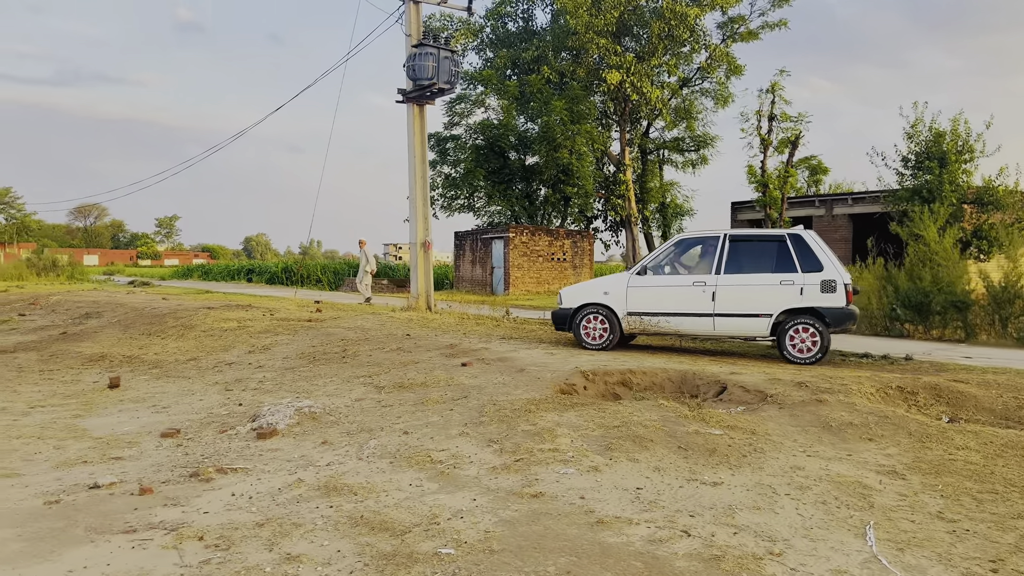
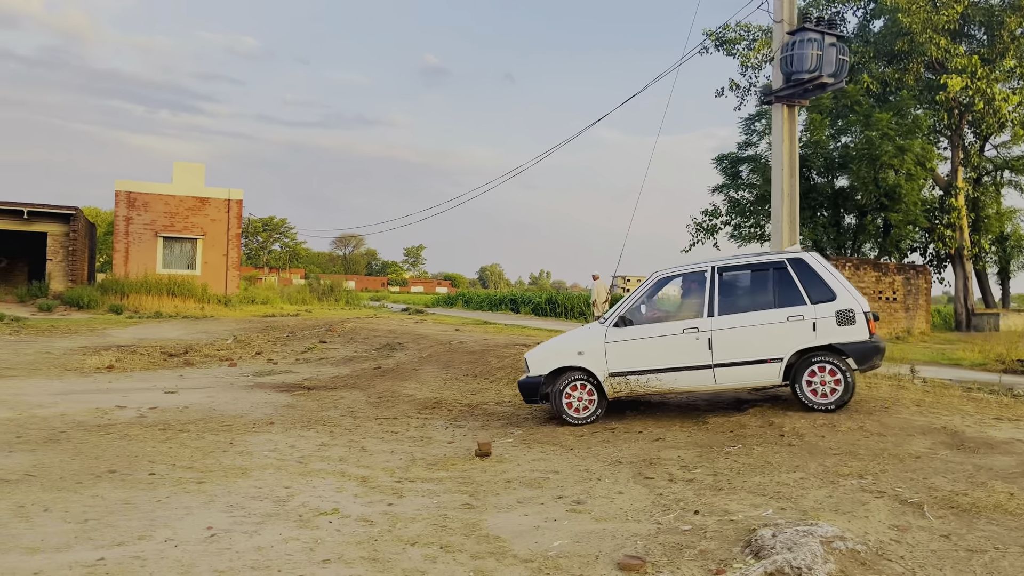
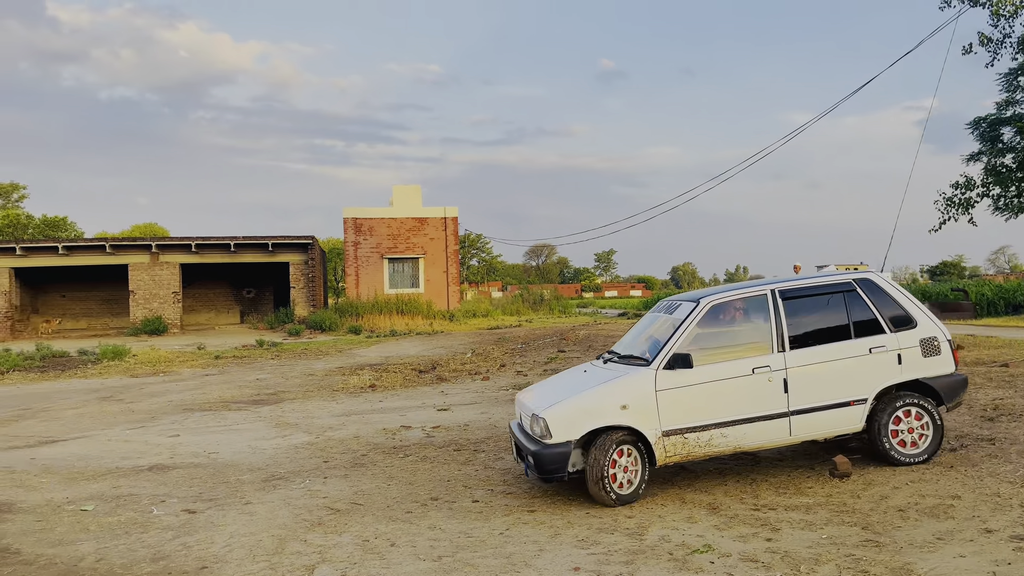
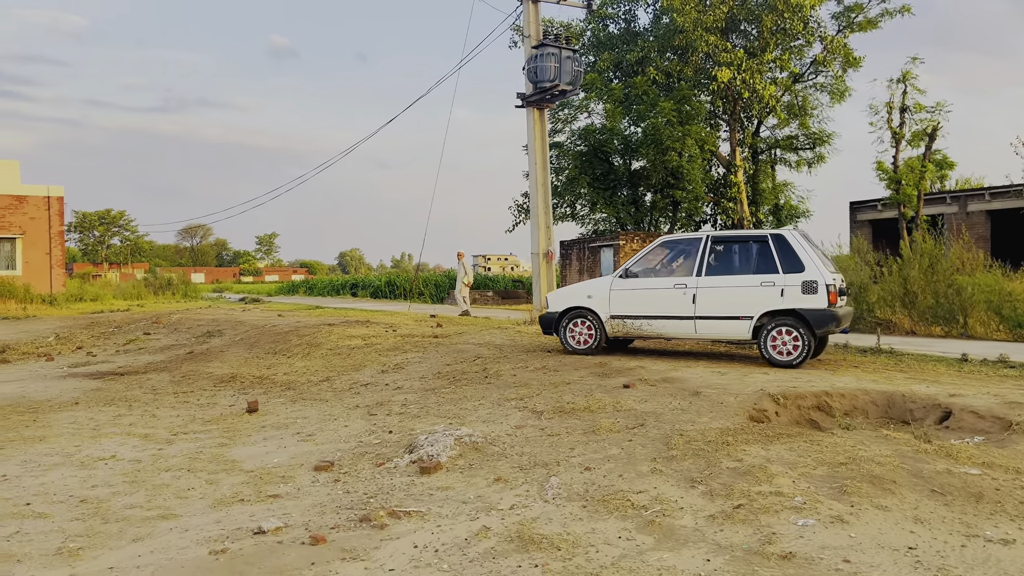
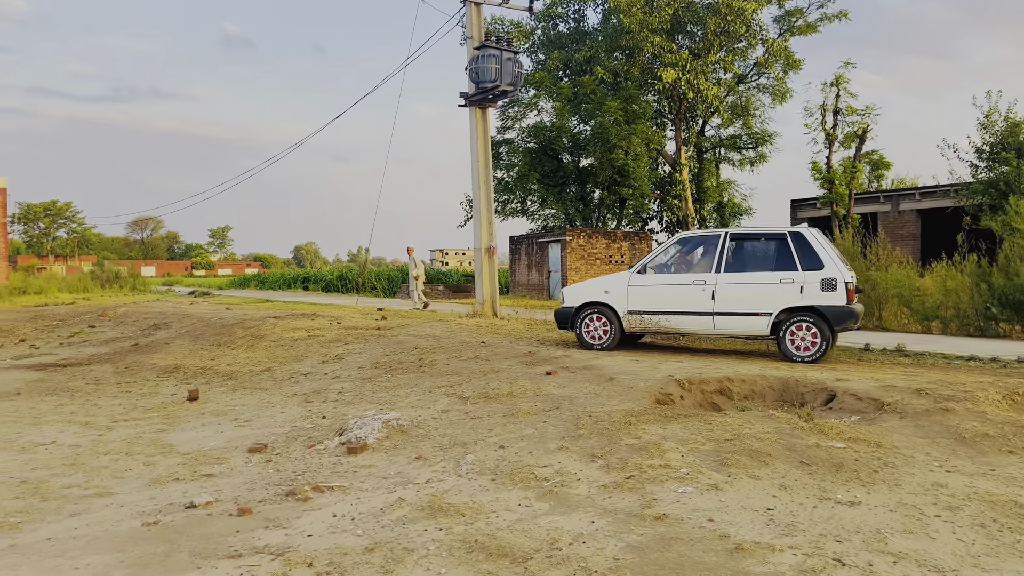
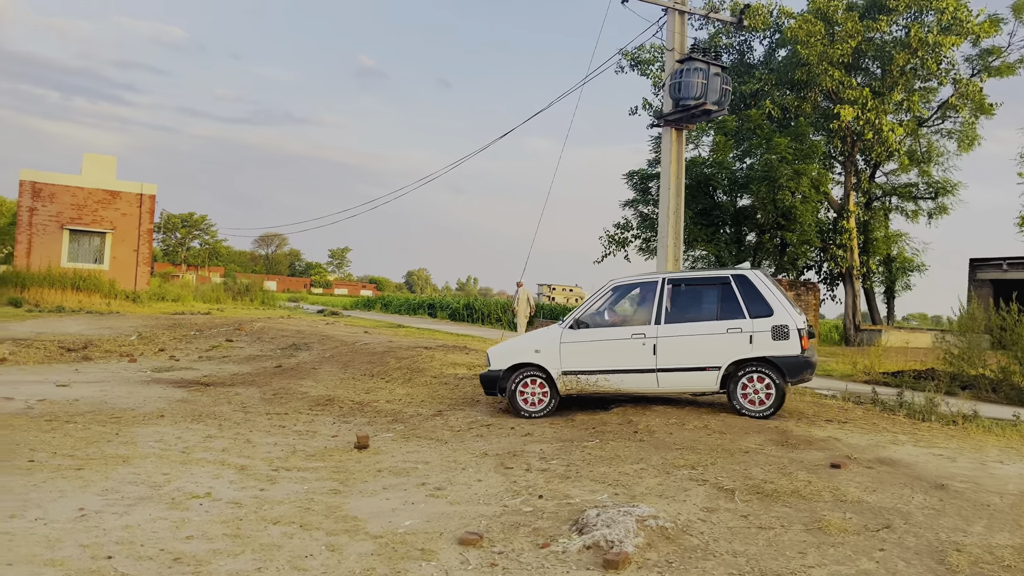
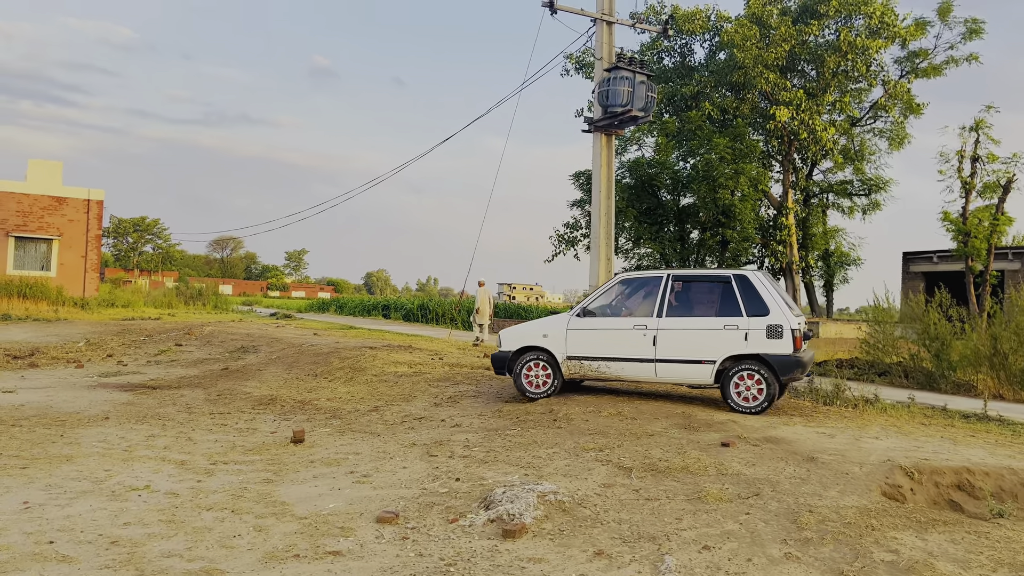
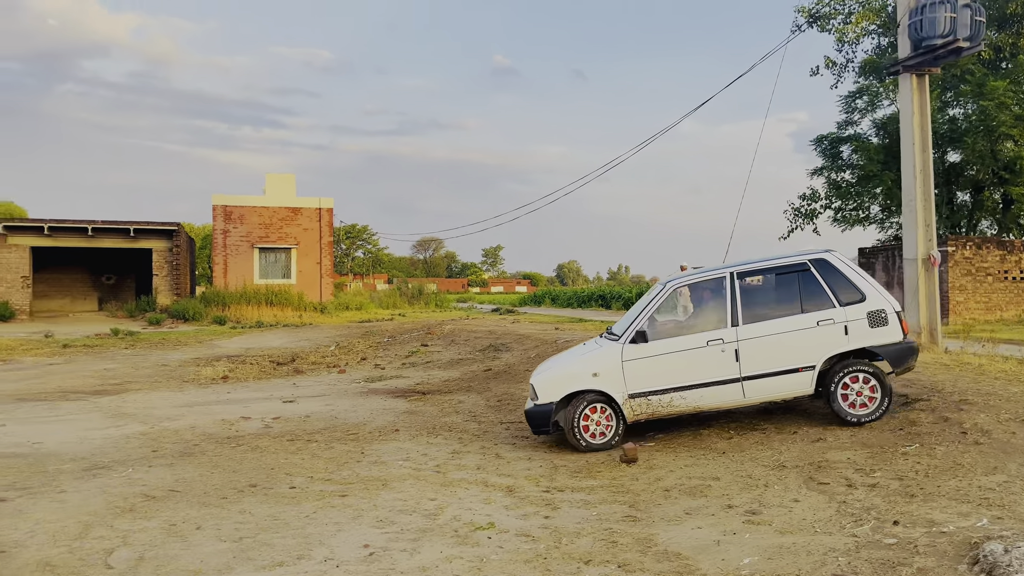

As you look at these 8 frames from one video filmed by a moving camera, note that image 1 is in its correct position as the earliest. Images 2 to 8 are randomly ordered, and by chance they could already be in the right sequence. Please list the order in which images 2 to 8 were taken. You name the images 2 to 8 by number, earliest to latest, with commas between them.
5, 4, 7, 6, 2, 8, 3
